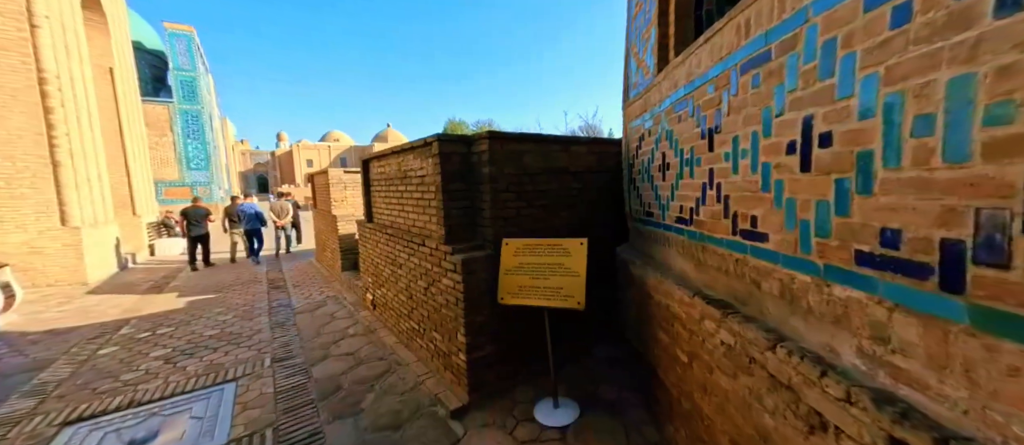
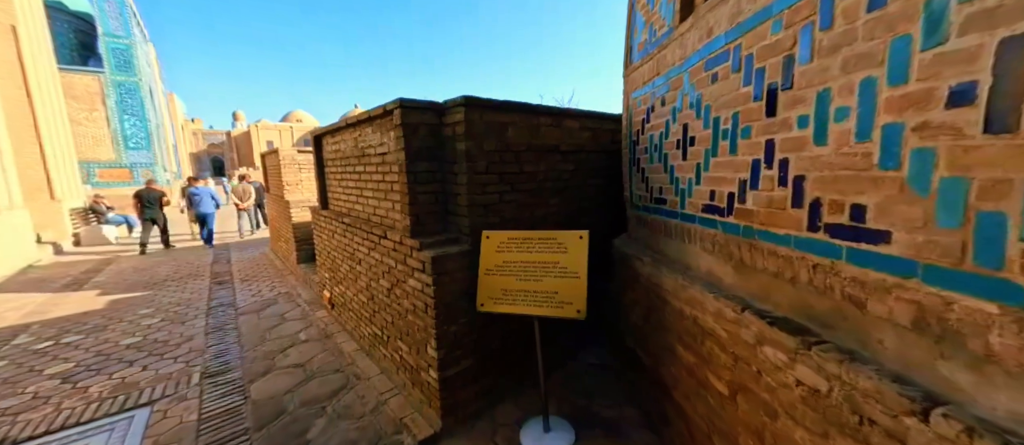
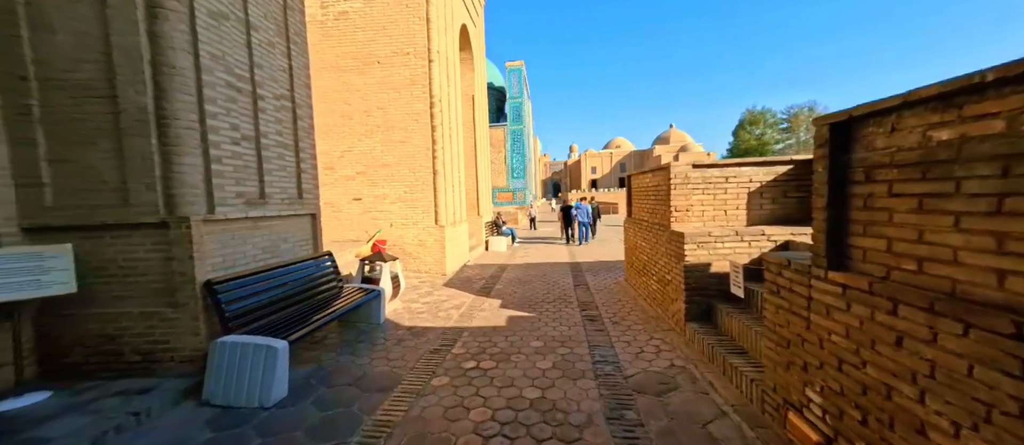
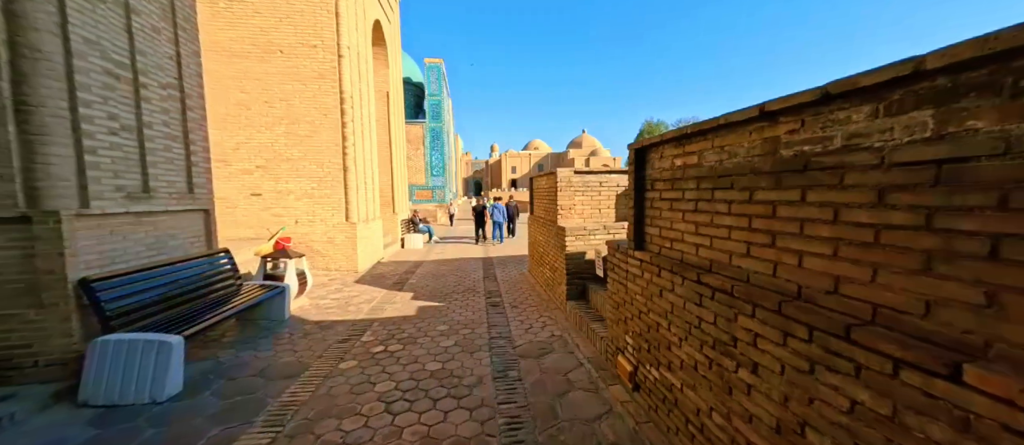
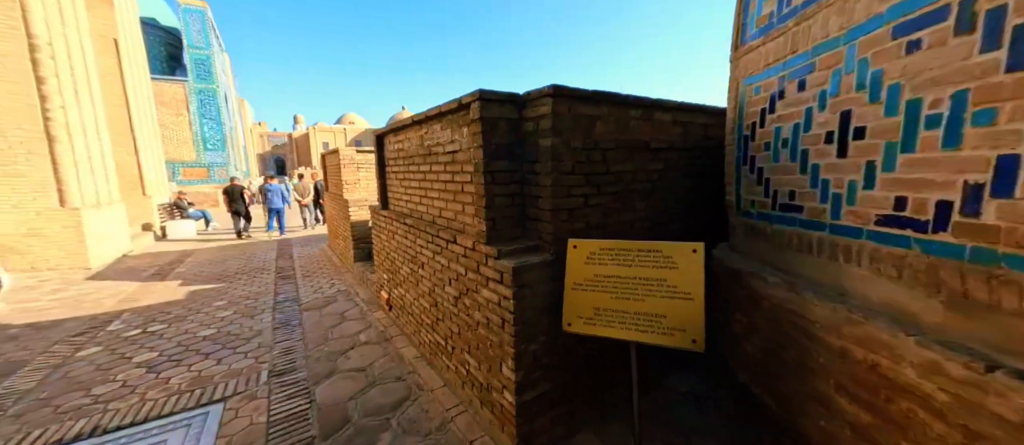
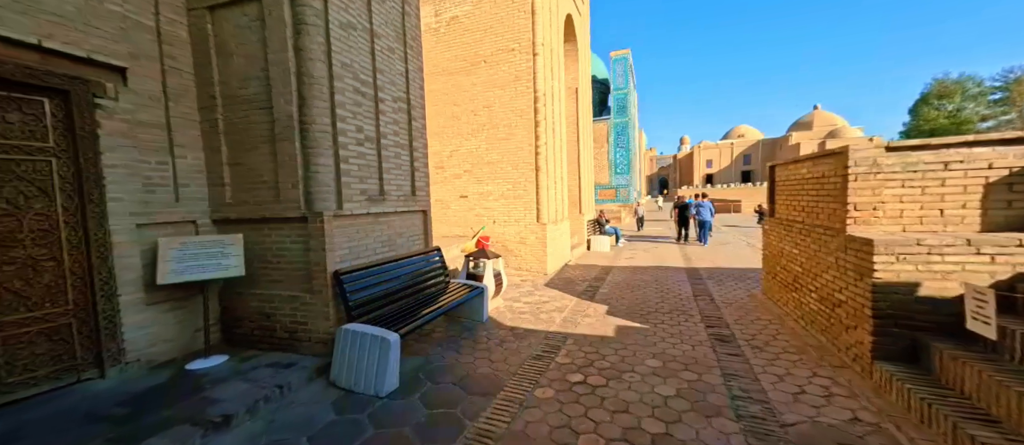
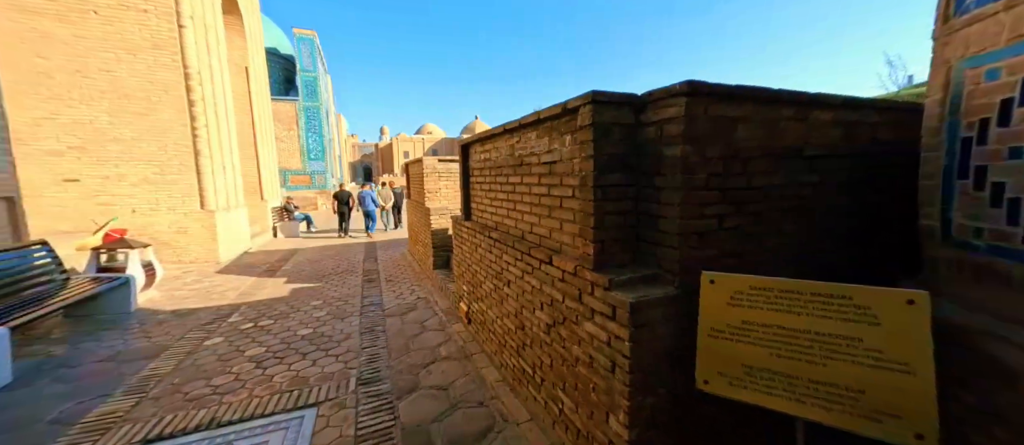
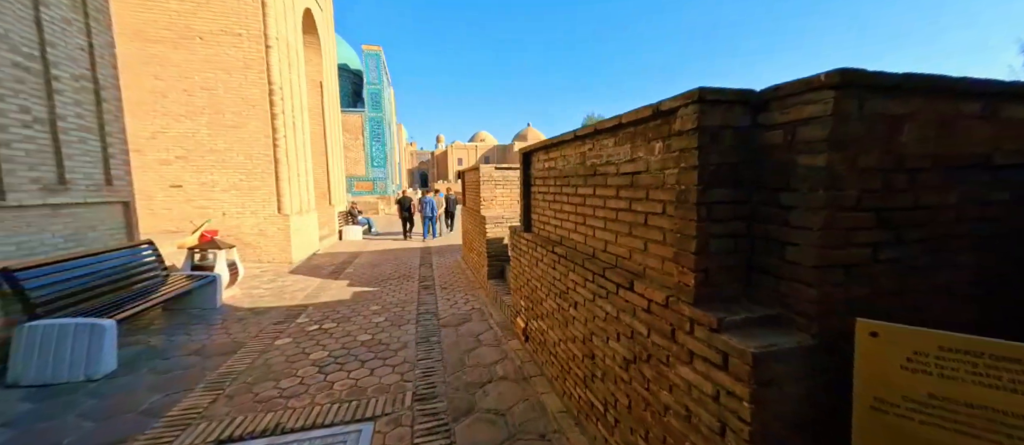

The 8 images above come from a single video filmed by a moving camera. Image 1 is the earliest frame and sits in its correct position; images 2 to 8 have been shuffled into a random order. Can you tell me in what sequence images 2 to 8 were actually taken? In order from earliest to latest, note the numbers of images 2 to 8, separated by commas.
2, 5, 7, 8, 4, 3, 6
